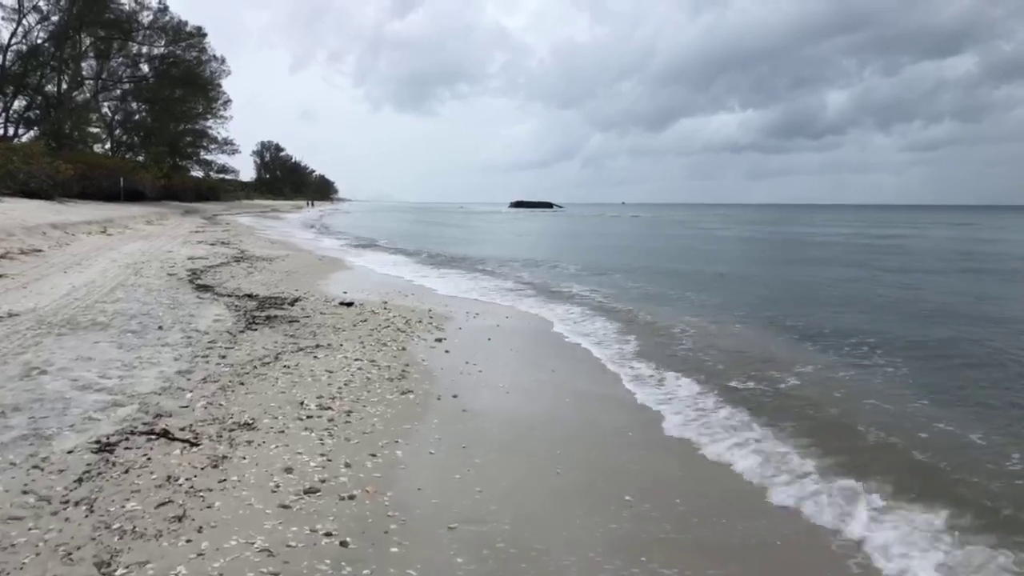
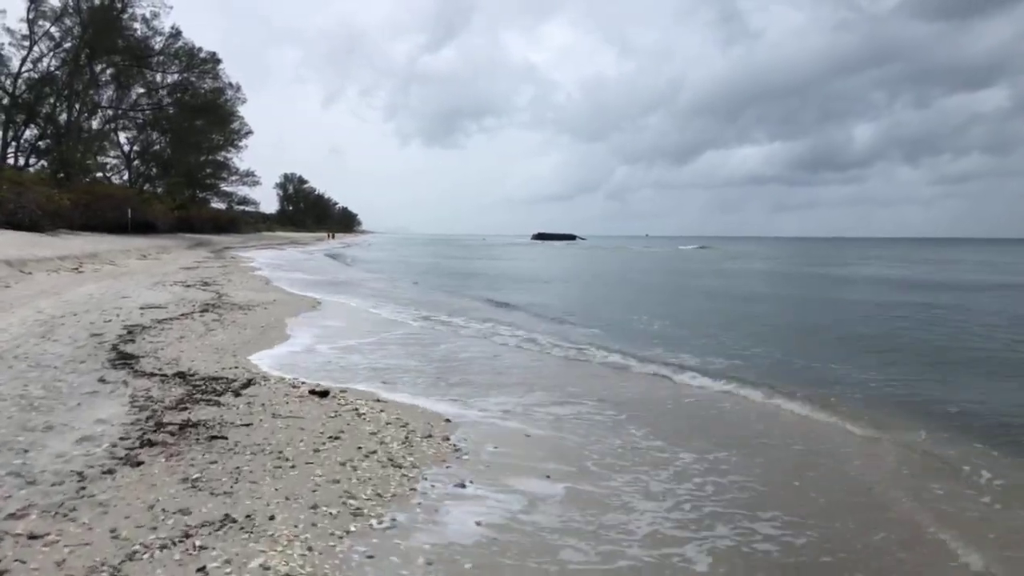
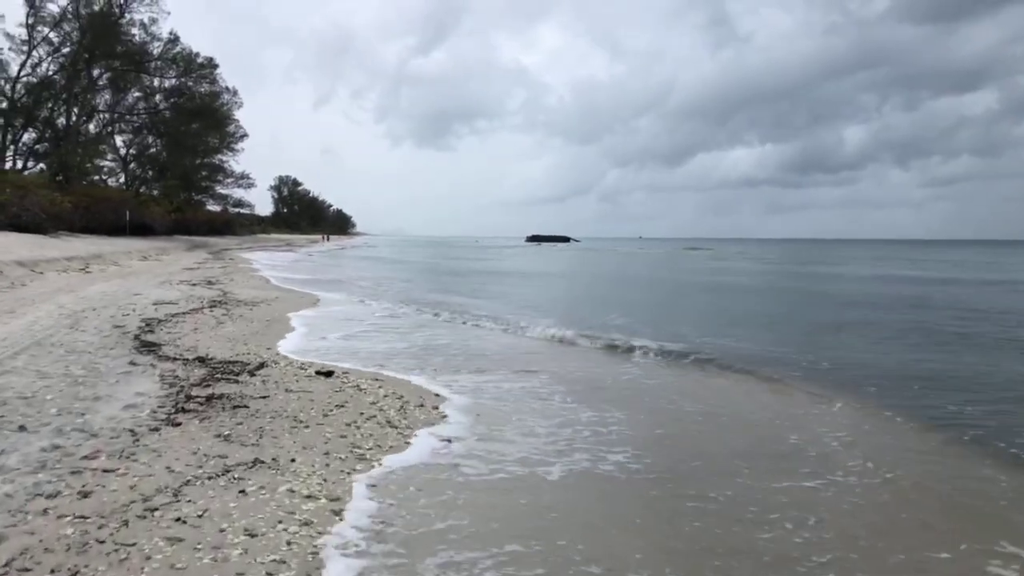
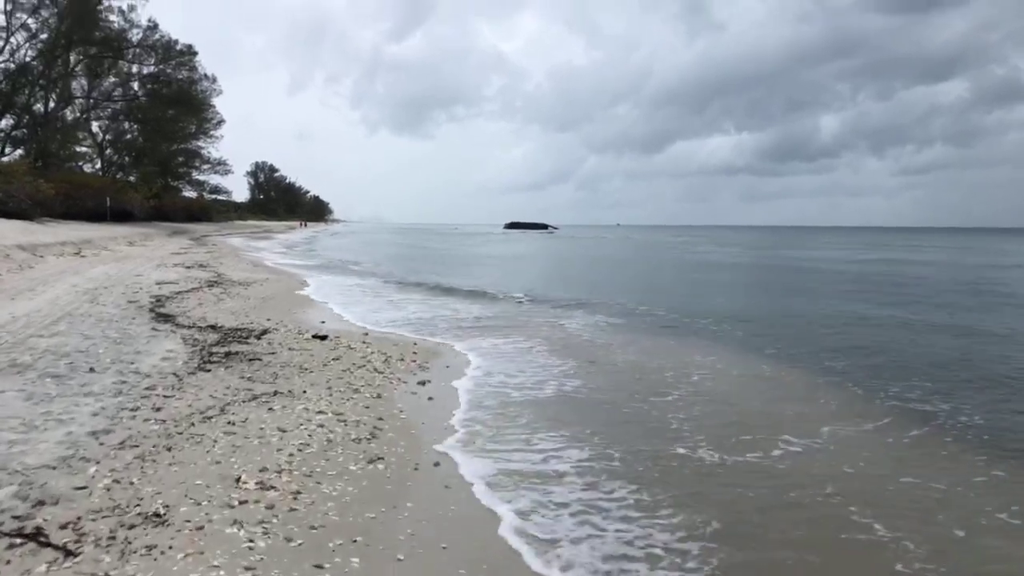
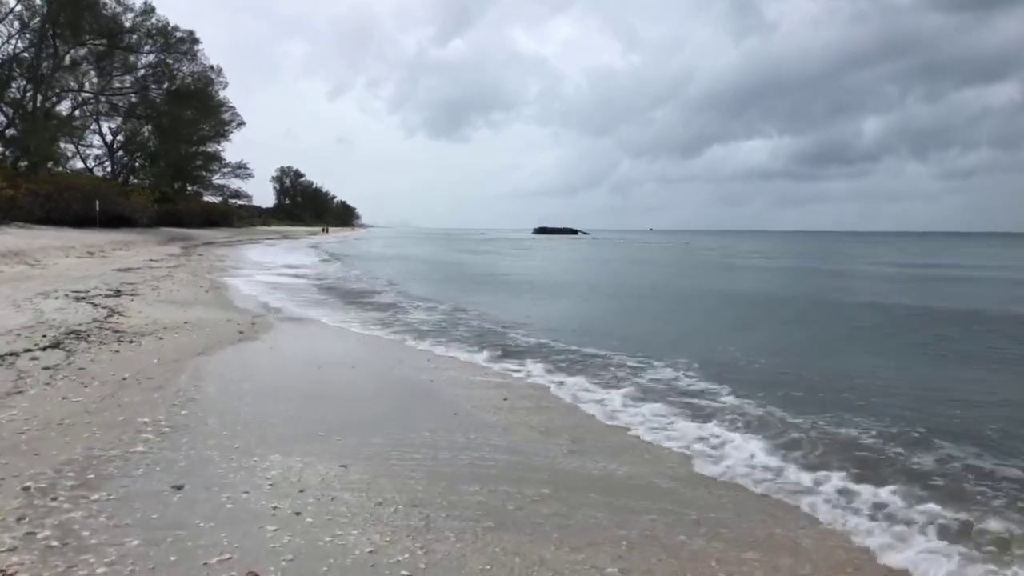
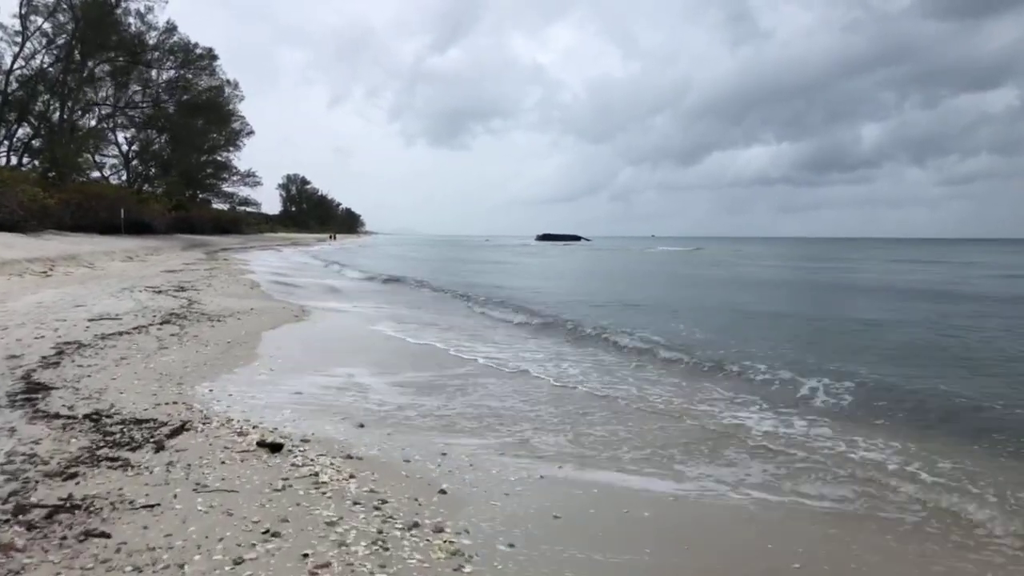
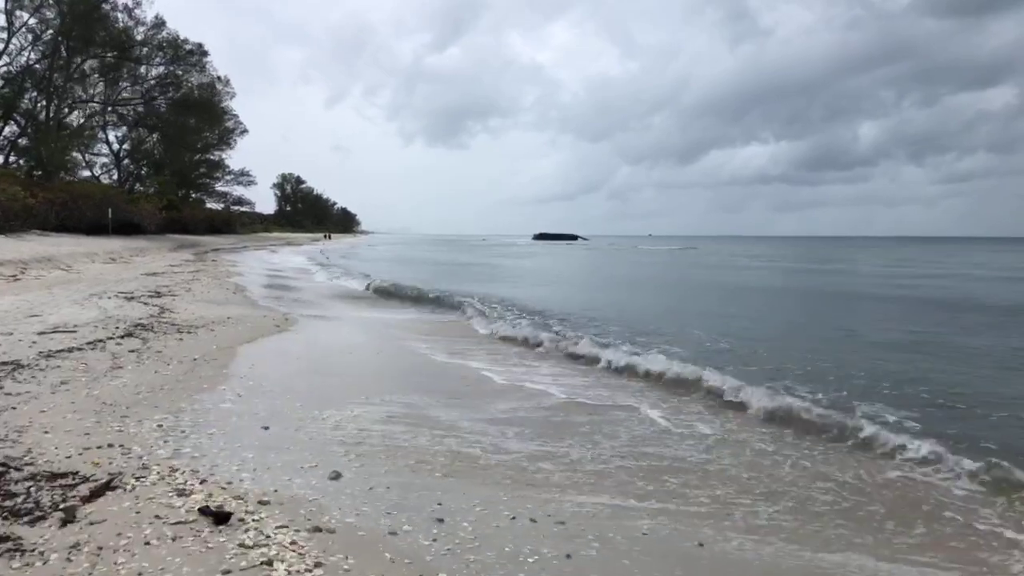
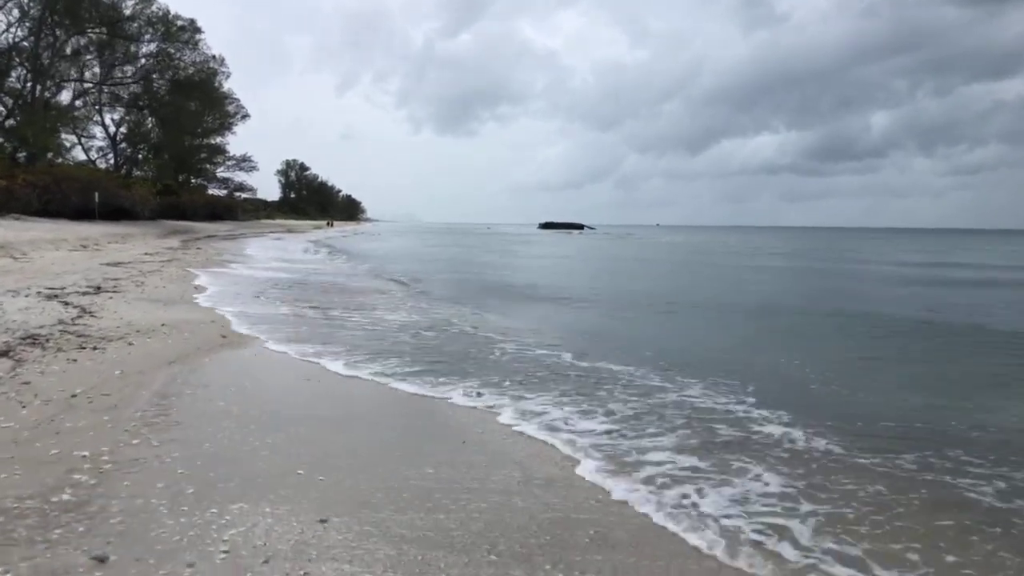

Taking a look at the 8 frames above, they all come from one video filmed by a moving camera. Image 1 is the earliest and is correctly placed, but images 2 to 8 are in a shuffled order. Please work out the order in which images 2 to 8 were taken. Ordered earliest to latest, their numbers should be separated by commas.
4, 3, 2, 6, 7, 5, 8
